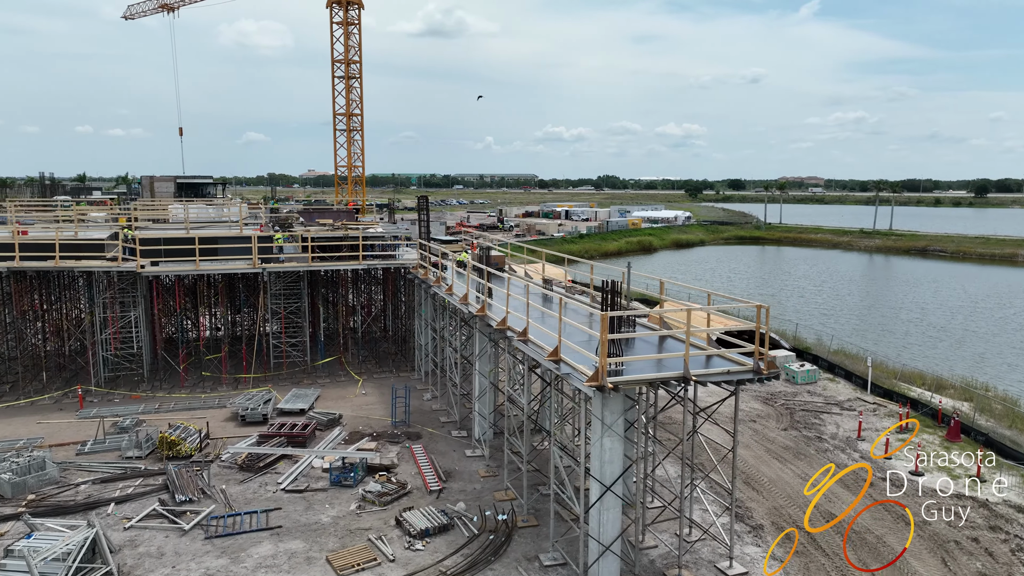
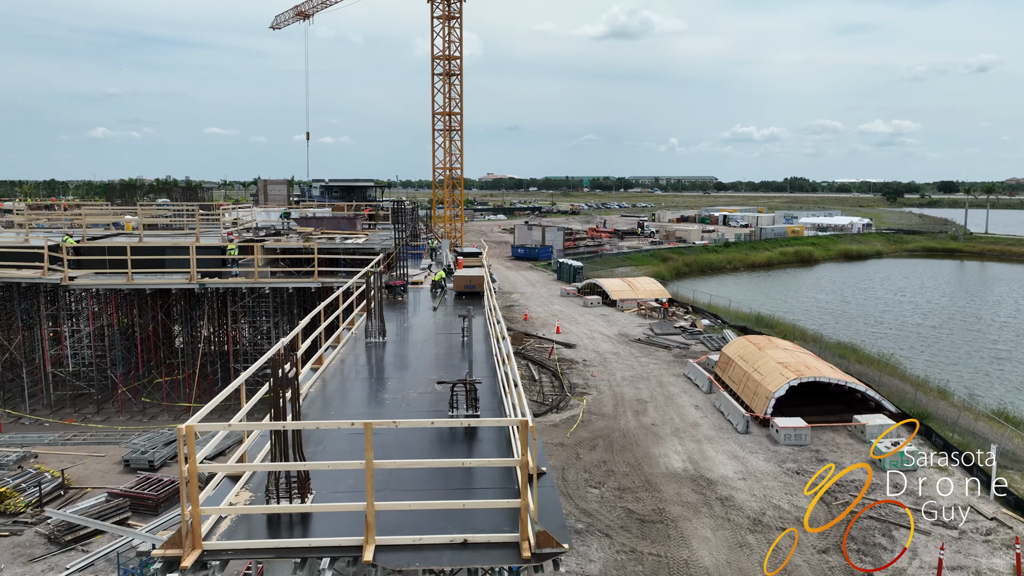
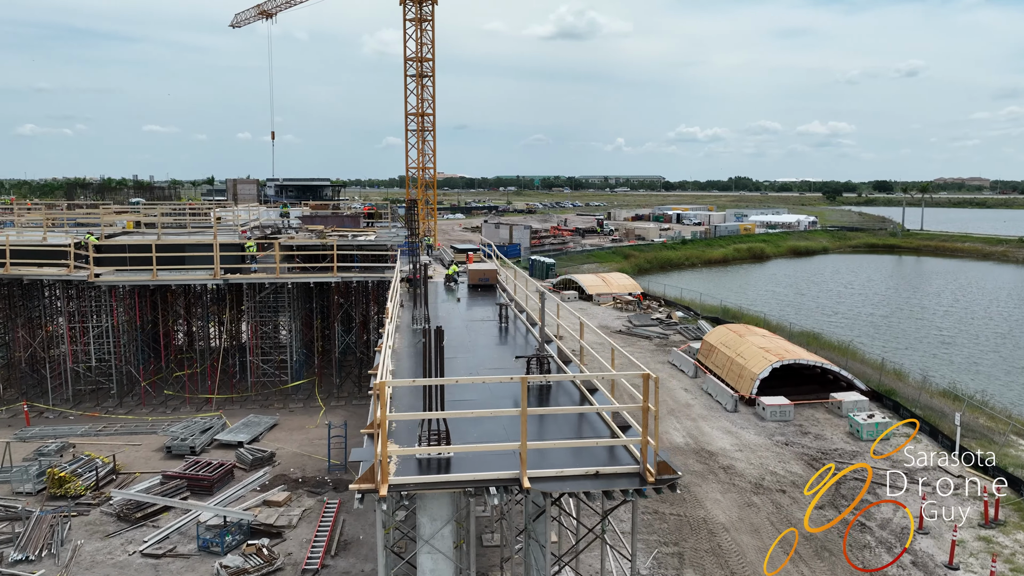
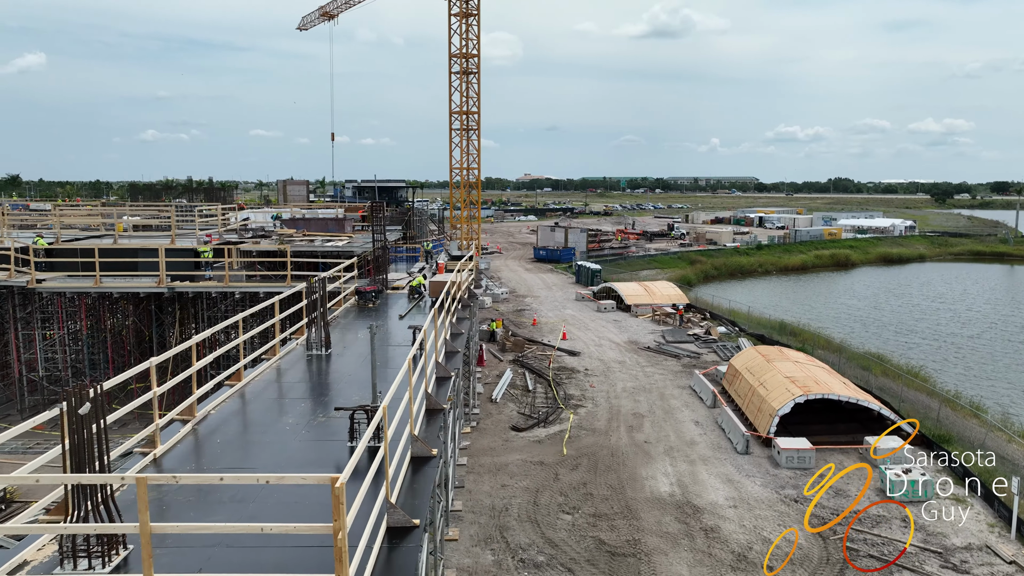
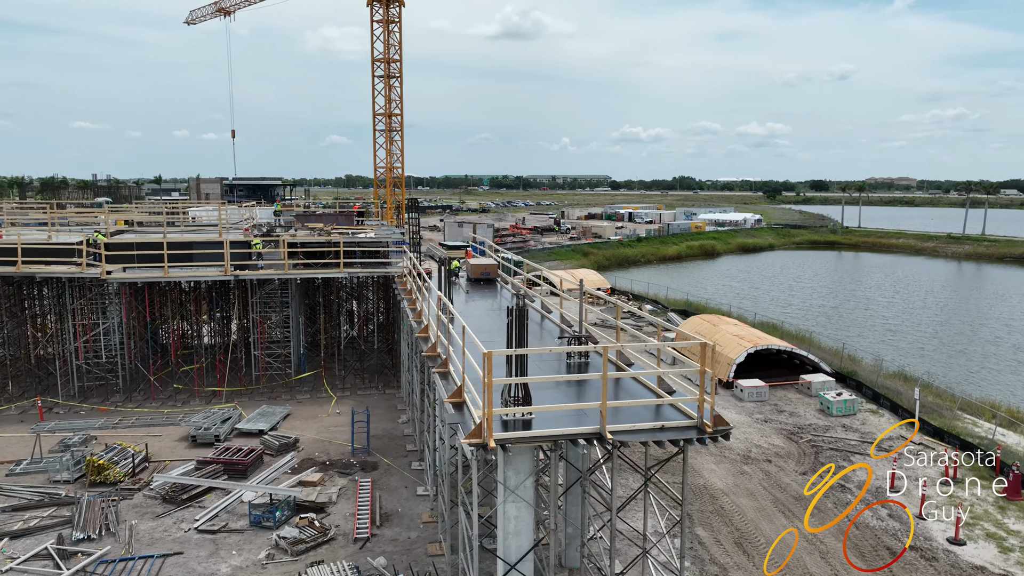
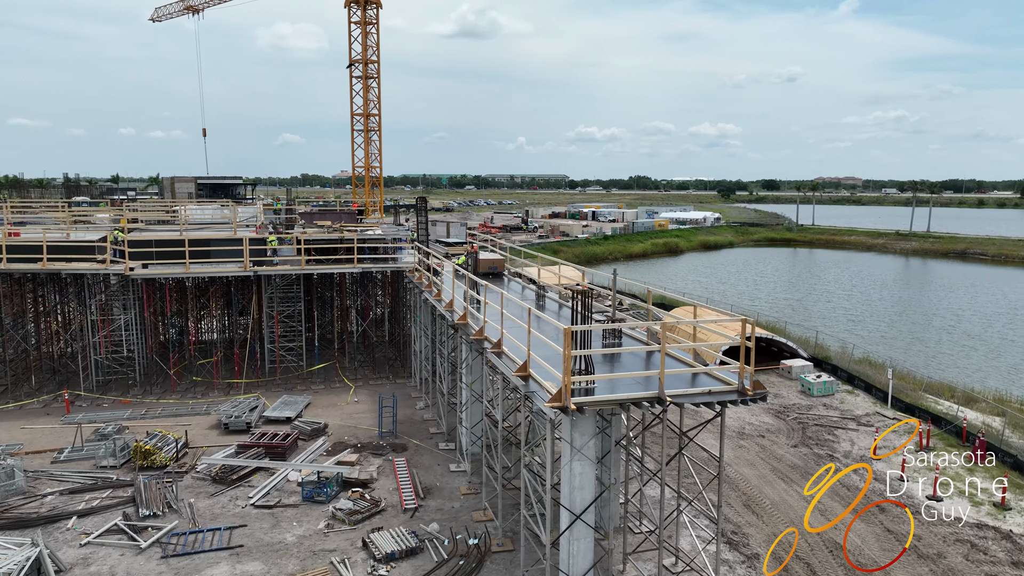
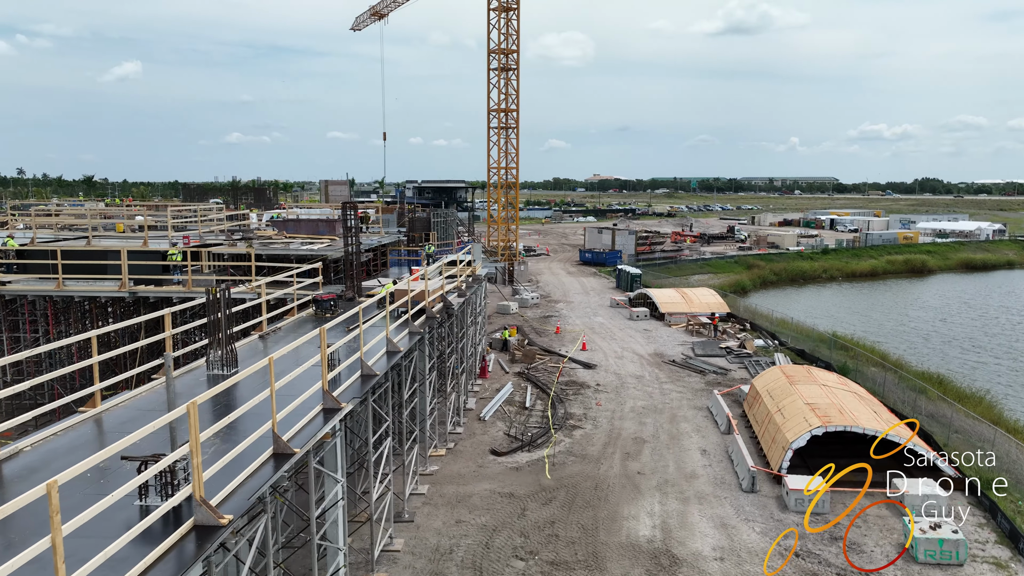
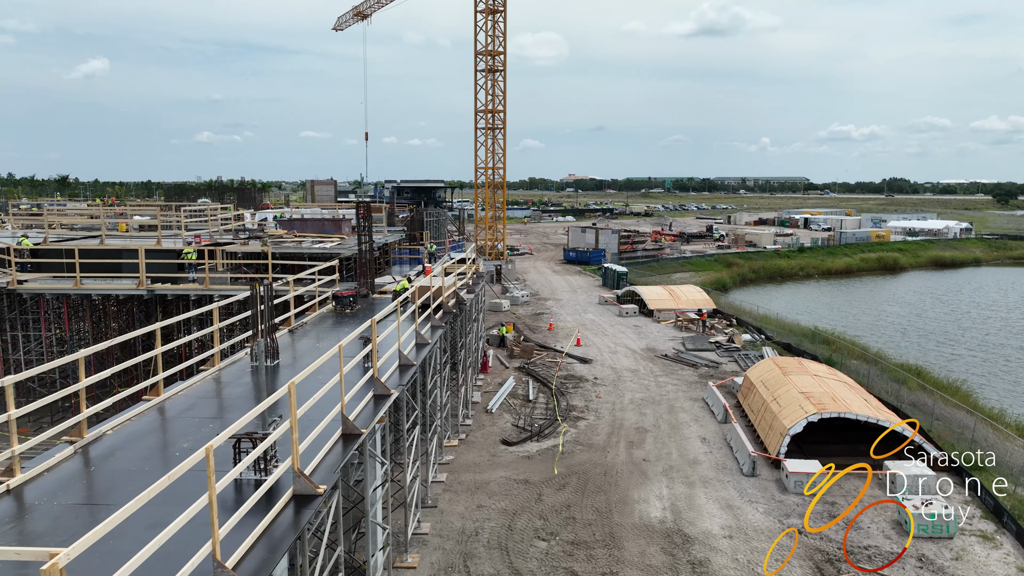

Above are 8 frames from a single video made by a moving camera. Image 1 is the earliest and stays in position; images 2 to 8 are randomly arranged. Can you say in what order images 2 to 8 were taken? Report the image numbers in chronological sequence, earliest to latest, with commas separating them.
6, 5, 3, 2, 4, 8, 7
